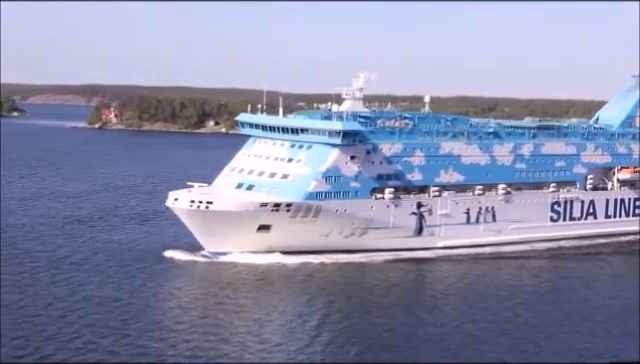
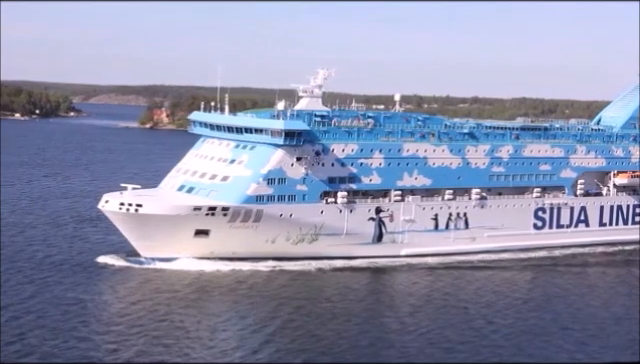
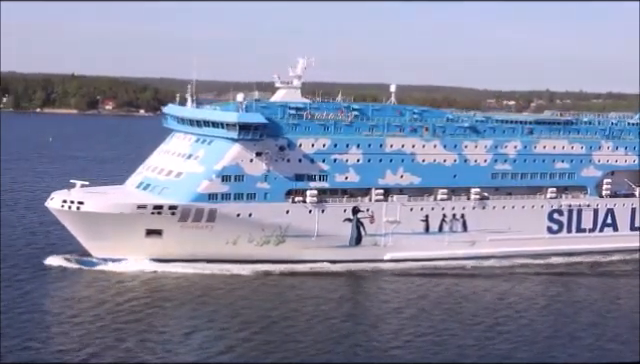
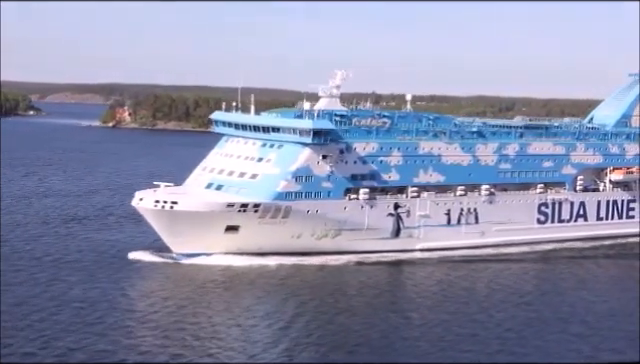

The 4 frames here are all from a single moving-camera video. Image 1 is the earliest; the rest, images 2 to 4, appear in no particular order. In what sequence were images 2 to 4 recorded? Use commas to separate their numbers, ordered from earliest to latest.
4, 2, 3
